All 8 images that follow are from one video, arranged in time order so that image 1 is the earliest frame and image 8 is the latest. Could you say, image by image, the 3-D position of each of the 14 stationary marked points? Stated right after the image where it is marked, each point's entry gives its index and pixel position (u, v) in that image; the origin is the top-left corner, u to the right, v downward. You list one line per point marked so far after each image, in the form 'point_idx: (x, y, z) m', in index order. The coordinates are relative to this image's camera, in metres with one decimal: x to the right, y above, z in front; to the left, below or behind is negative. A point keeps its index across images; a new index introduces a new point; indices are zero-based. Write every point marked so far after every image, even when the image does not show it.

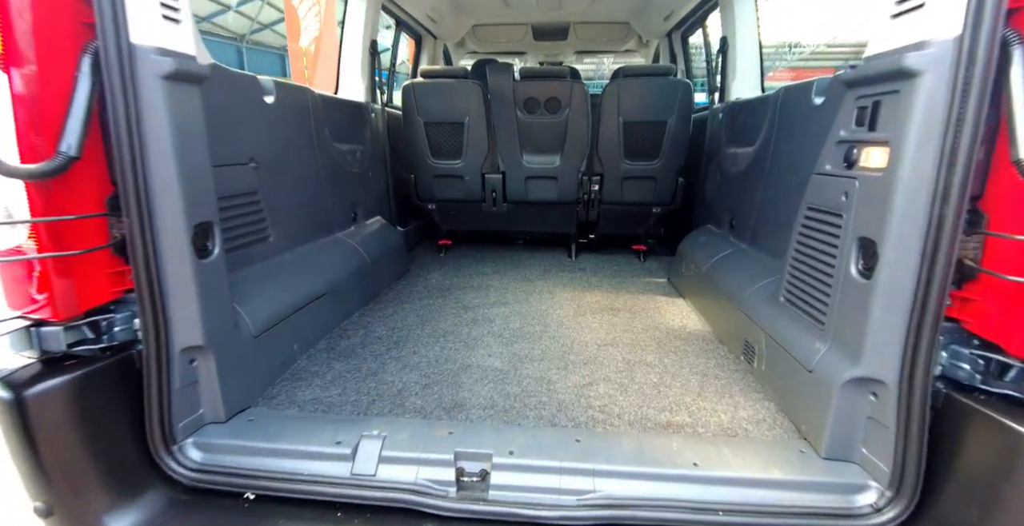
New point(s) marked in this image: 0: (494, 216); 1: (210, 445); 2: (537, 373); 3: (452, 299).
0: (-0.1, +0.3, +3.1) m
1: (-0.8, -0.5, +1.2) m
2: (+0.1, -0.4, +1.5) m
3: (-0.3, -0.2, +2.3) m
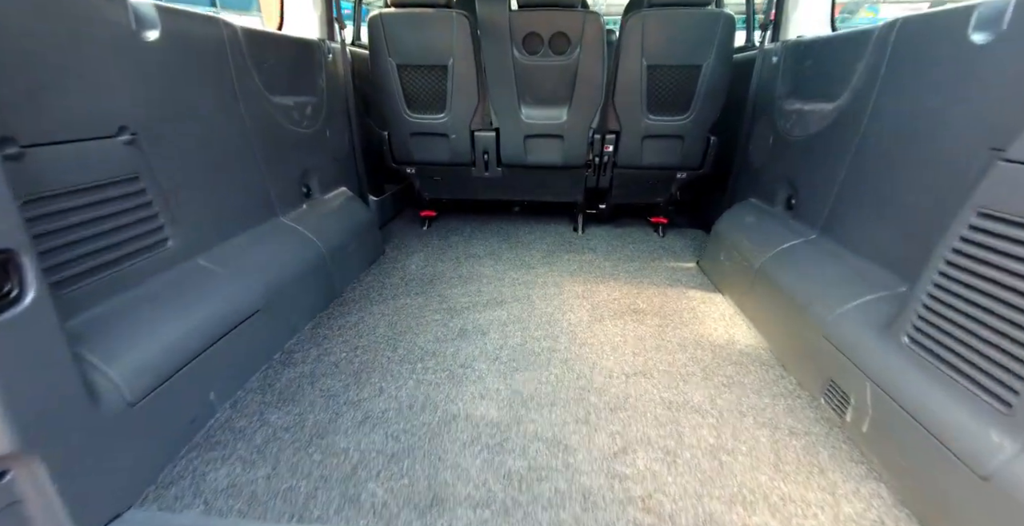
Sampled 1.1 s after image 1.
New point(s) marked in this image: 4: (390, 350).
0: (-0.1, +0.5, +2.6) m
1: (-0.8, -0.6, +0.8) m
2: (+0.1, -0.4, +1.1) m
3: (-0.3, -0.1, +1.8) m
4: (-0.4, -0.3, +1.4) m
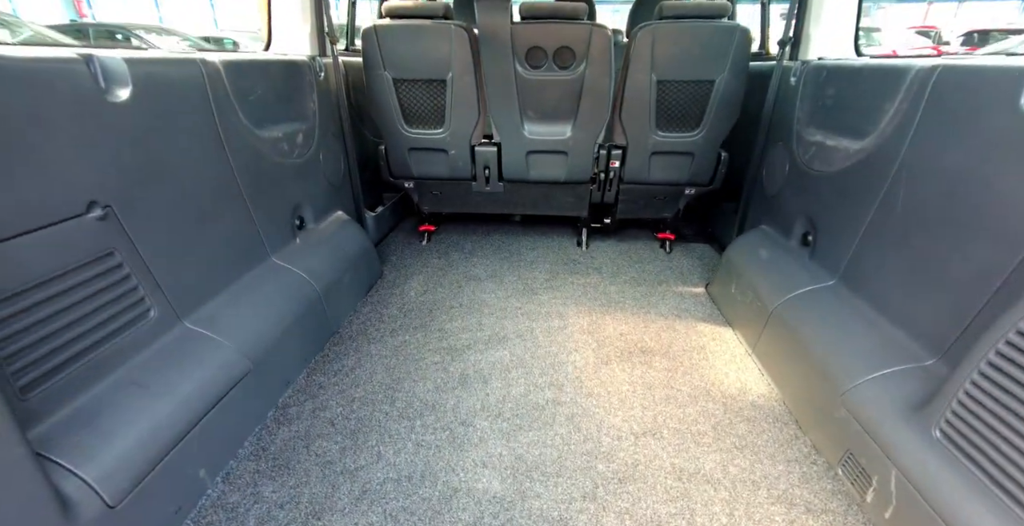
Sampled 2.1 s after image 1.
0: (-0.1, +0.4, +2.5) m
1: (-0.8, -0.7, +0.7) m
2: (+0.1, -0.6, +1.1) m
3: (-0.3, -0.3, +1.8) m
4: (-0.4, -0.4, +1.4) m
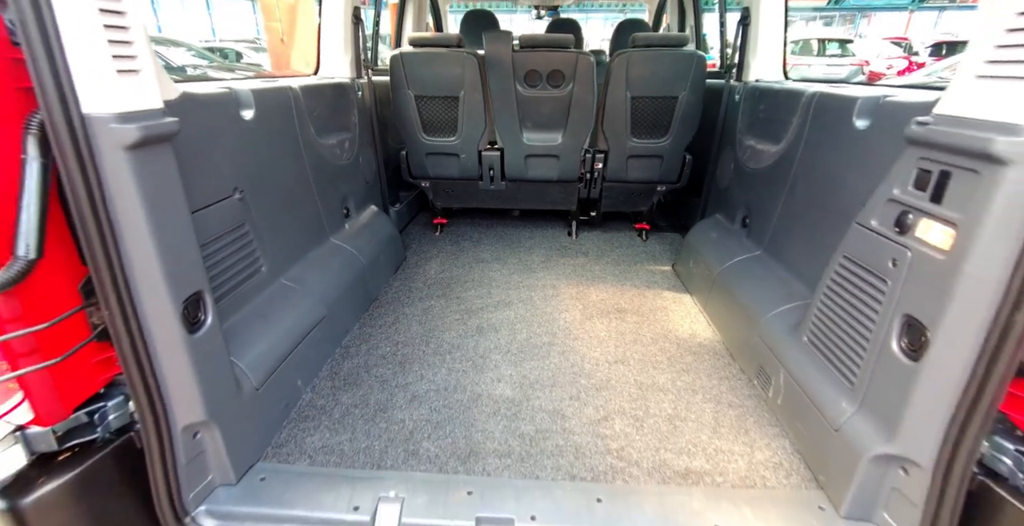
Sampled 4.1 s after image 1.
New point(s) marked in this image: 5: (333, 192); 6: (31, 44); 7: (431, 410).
0: (-0.1, +0.5, +3.0) m
1: (-0.7, -0.6, +1.1) m
2: (+0.1, -0.5, +1.5) m
3: (-0.3, -0.2, +2.2) m
4: (-0.4, -0.3, +1.8) m
5: (-0.8, +0.3, +2.0) m
6: (-0.8, +0.4, +0.7) m
7: (-0.3, -0.5, +1.5) m
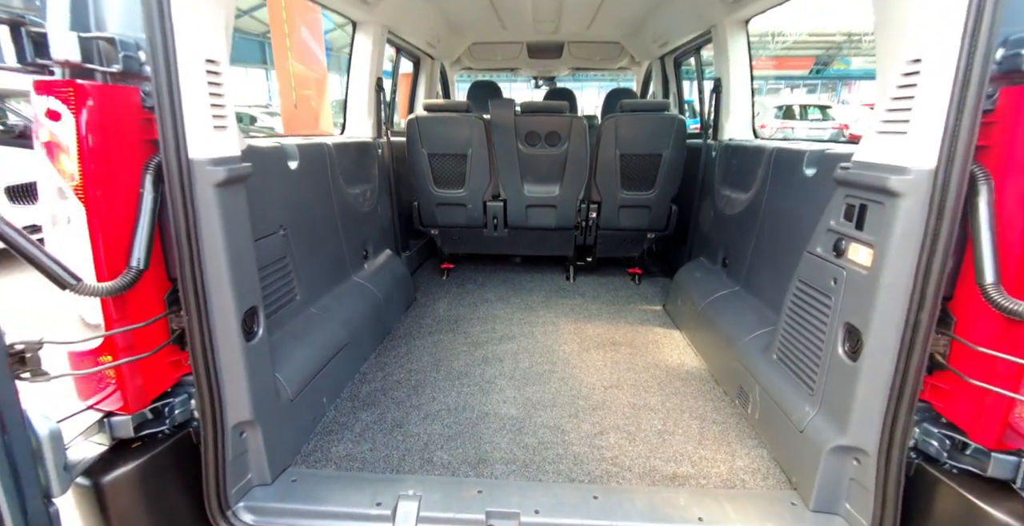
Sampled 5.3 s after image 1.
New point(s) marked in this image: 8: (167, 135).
0: (-0.1, +0.2, +3.2) m
1: (-0.7, -0.7, +1.3) m
2: (+0.1, -0.6, +1.6) m
3: (-0.3, -0.4, +2.4) m
4: (-0.3, -0.5, +2.0) m
5: (-0.8, +0.1, +2.2) m
6: (-0.8, +0.4, +1.0) m
7: (-0.3, -0.6, +1.6) m
8: (-0.8, +0.3, +1.0) m
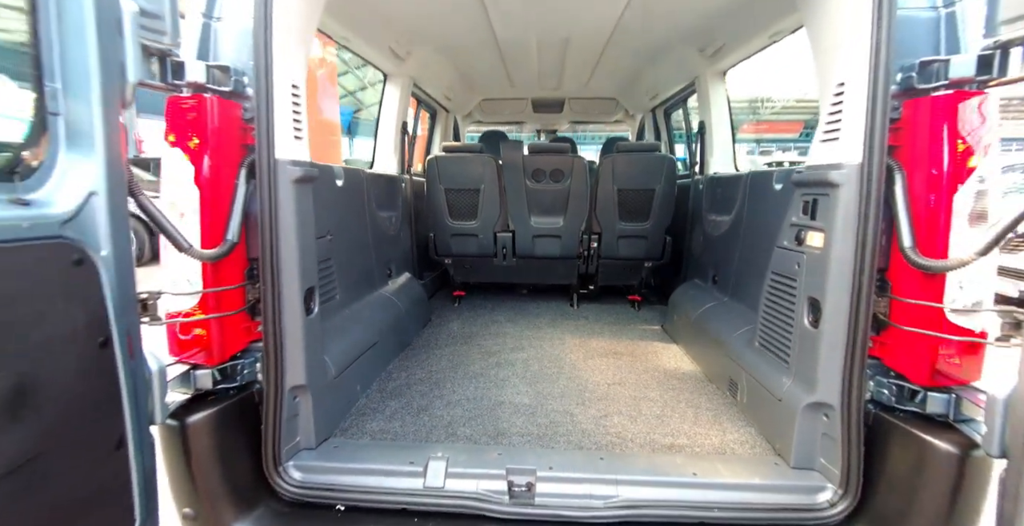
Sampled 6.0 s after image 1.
0: (-0.1, 0.0, +3.5) m
1: (-0.7, -0.7, +1.4) m
2: (+0.2, -0.6, +1.8) m
3: (-0.2, -0.5, +2.6) m
4: (-0.3, -0.5, +2.2) m
5: (-0.7, 0.0, +2.5) m
6: (-0.7, +0.4, +1.3) m
7: (-0.2, -0.6, +1.8) m
8: (-0.7, +0.4, +1.3) m
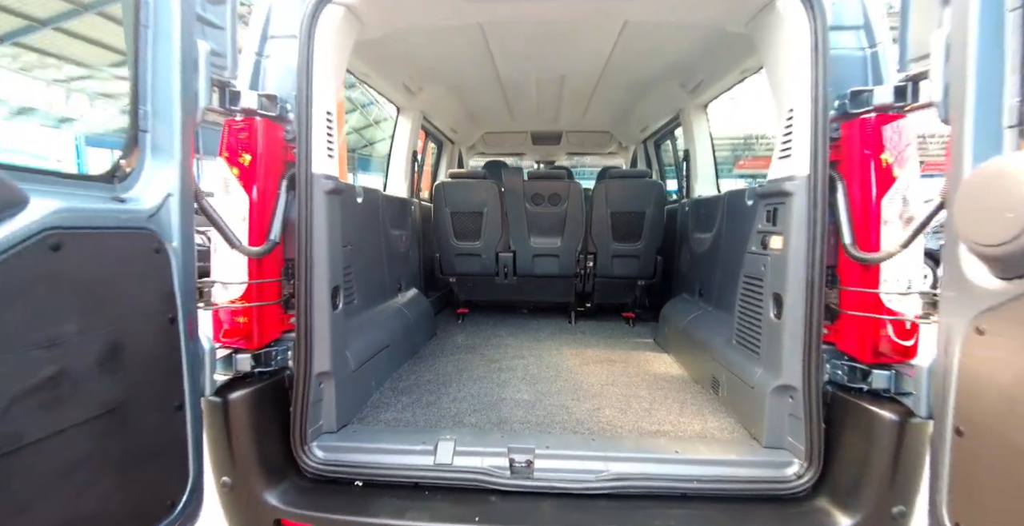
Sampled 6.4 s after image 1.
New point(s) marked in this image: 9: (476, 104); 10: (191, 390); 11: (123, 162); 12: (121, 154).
0: (-0.1, -0.2, +3.7) m
1: (-0.7, -0.7, +1.6) m
2: (+0.2, -0.6, +2.0) m
3: (-0.2, -0.6, +2.8) m
4: (-0.3, -0.6, +2.3) m
5: (-0.7, 0.0, +2.7) m
6: (-0.7, +0.4, +1.5) m
7: (-0.2, -0.6, +2.0) m
8: (-0.7, +0.4, +1.5) m
9: (-0.3, +1.3, +3.7) m
10: (-0.9, -0.3, +1.2) m
11: (-0.9, +0.3, +1.1) m
12: (-0.9, +0.3, +1.1) m
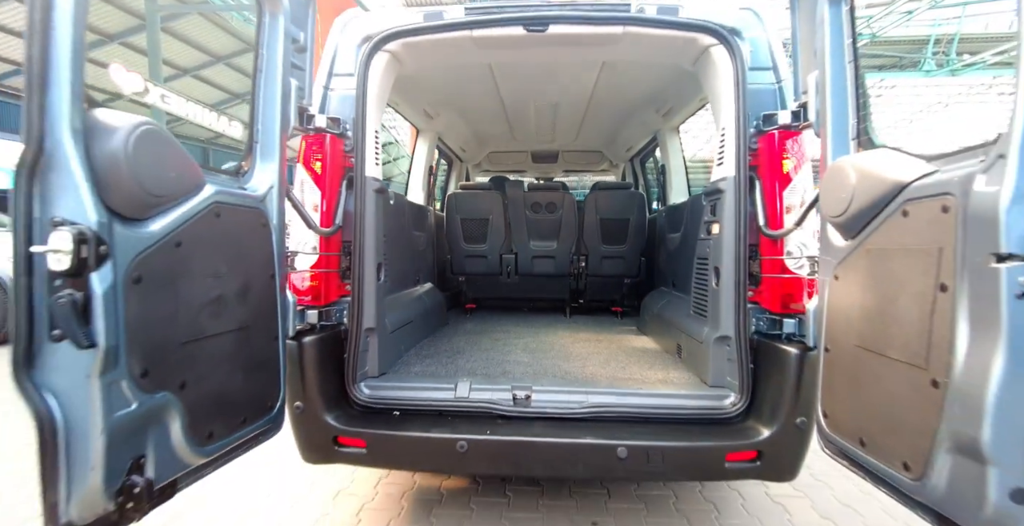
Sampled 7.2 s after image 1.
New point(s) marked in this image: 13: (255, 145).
0: (0.0, -0.2, +4.2) m
1: (-0.6, -0.6, +2.0) m
2: (+0.2, -0.6, +2.4) m
3: (-0.2, -0.5, +3.2) m
4: (-0.3, -0.5, +2.8) m
5: (-0.7, 0.0, +3.2) m
6: (-0.7, +0.5, +2.0) m
7: (-0.2, -0.6, +2.4) m
8: (-0.7, +0.5, +2.0) m
9: (-0.3, +1.3, +4.2) m
10: (-0.9, -0.2, +1.7) m
11: (-0.9, +0.4, +1.6) m
12: (-0.9, +0.4, +1.6) m
13: (-1.0, +0.4, +1.7) m
